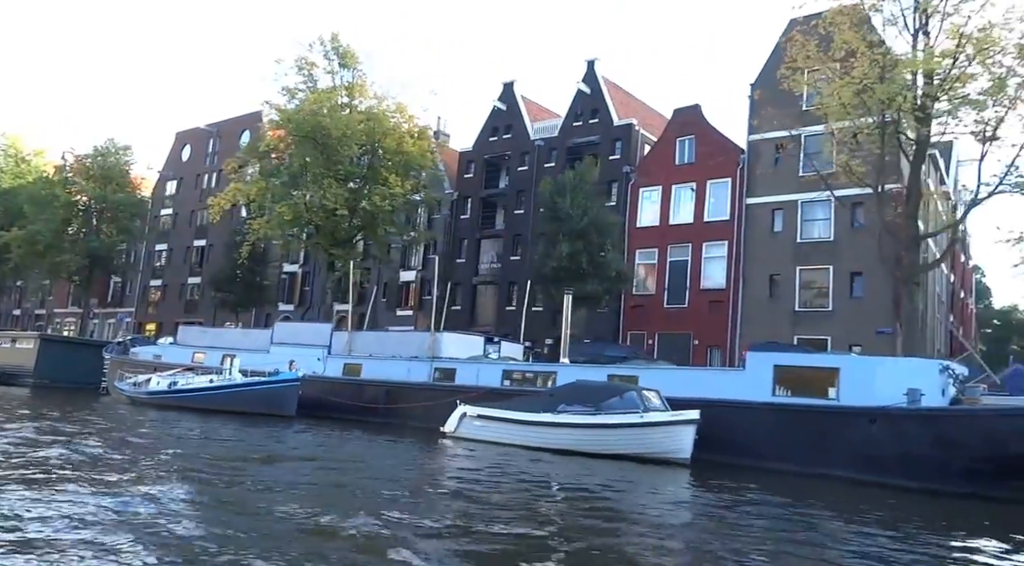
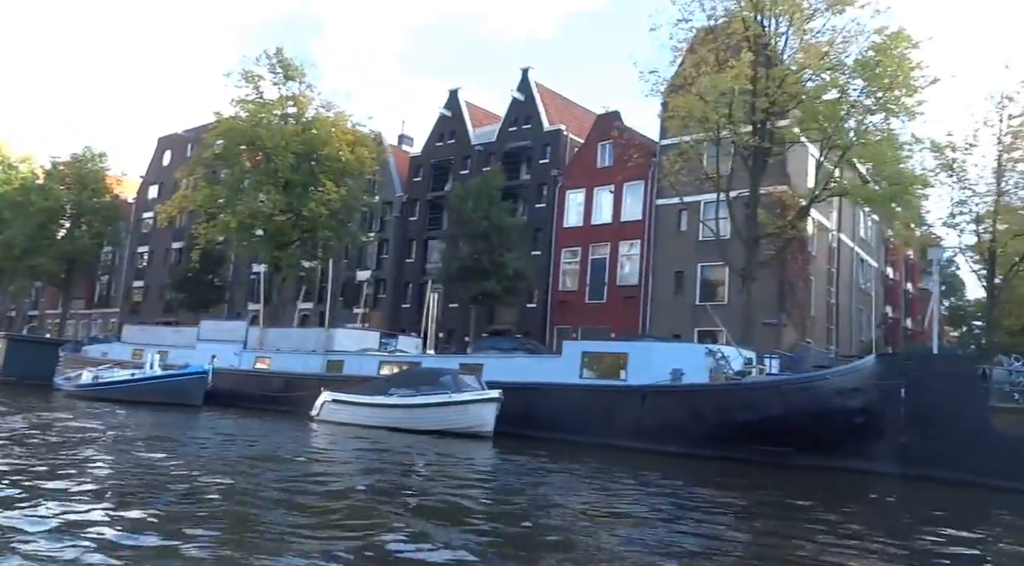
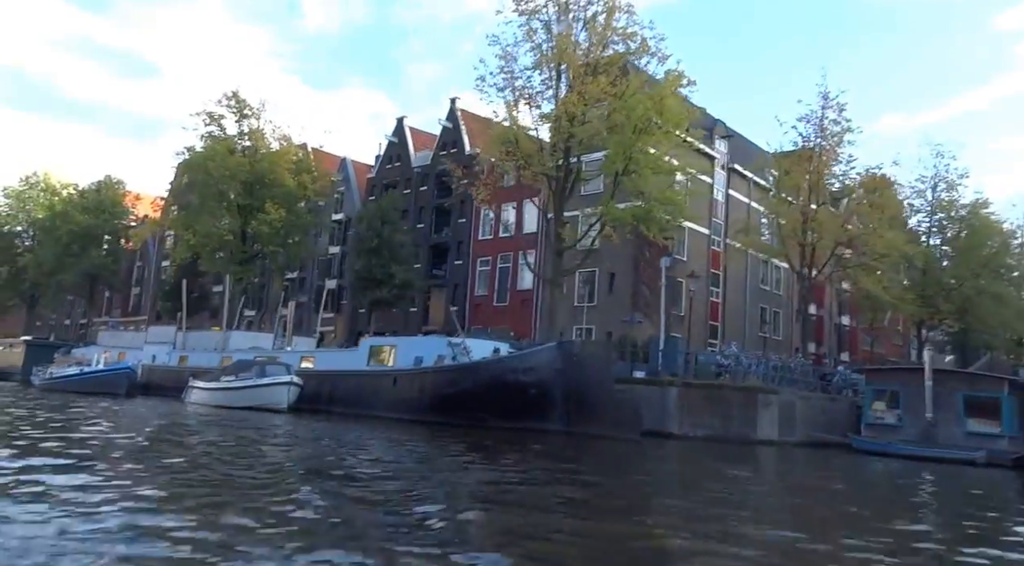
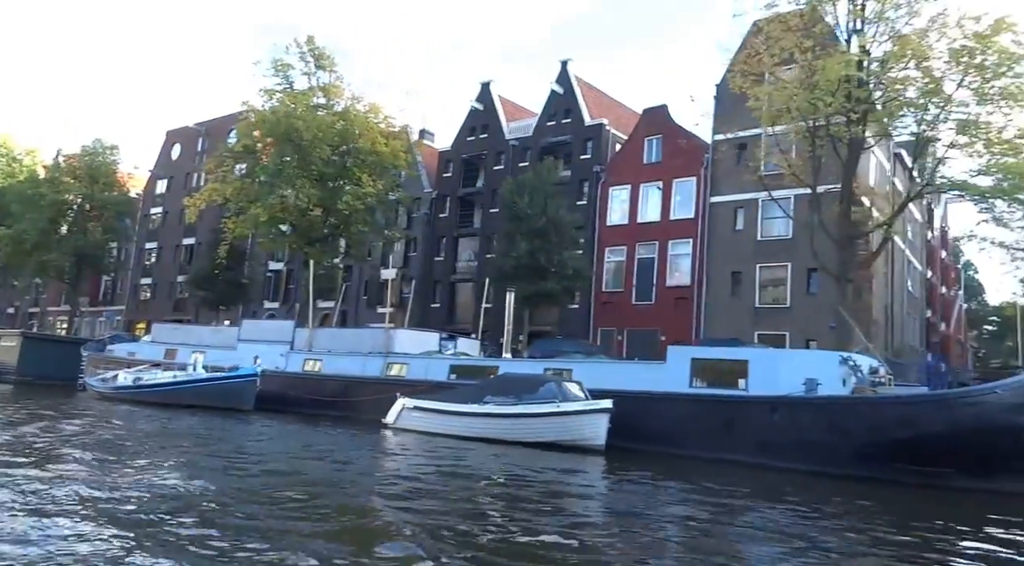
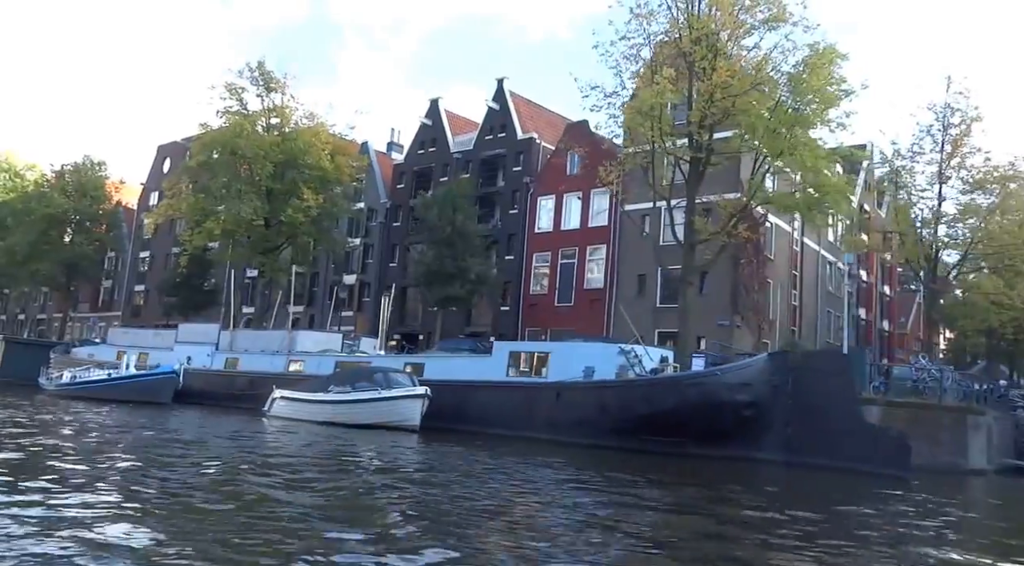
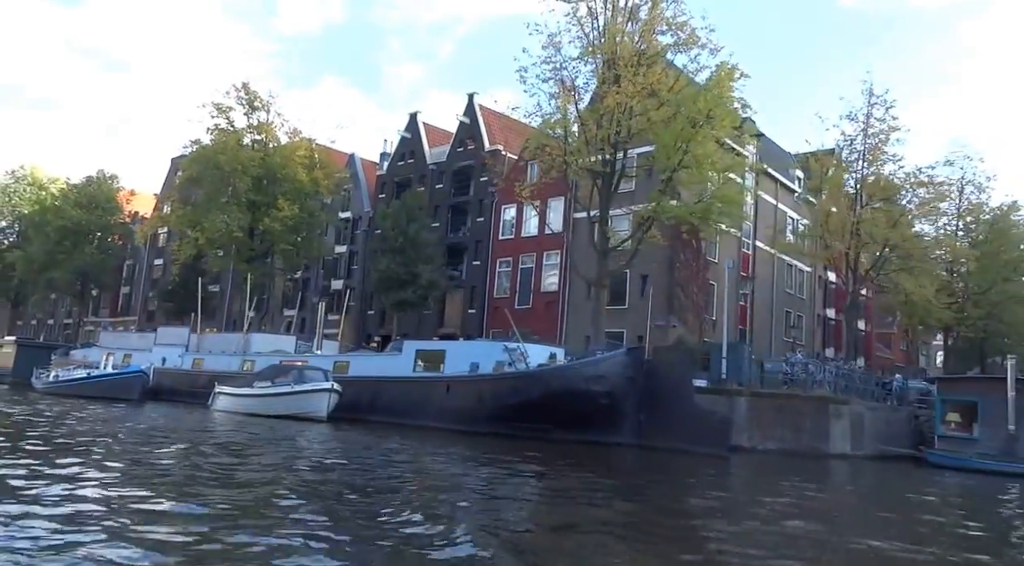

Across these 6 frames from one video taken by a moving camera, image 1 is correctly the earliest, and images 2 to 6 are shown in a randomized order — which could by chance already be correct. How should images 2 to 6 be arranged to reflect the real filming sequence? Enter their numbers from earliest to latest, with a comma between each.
4, 2, 5, 6, 3
